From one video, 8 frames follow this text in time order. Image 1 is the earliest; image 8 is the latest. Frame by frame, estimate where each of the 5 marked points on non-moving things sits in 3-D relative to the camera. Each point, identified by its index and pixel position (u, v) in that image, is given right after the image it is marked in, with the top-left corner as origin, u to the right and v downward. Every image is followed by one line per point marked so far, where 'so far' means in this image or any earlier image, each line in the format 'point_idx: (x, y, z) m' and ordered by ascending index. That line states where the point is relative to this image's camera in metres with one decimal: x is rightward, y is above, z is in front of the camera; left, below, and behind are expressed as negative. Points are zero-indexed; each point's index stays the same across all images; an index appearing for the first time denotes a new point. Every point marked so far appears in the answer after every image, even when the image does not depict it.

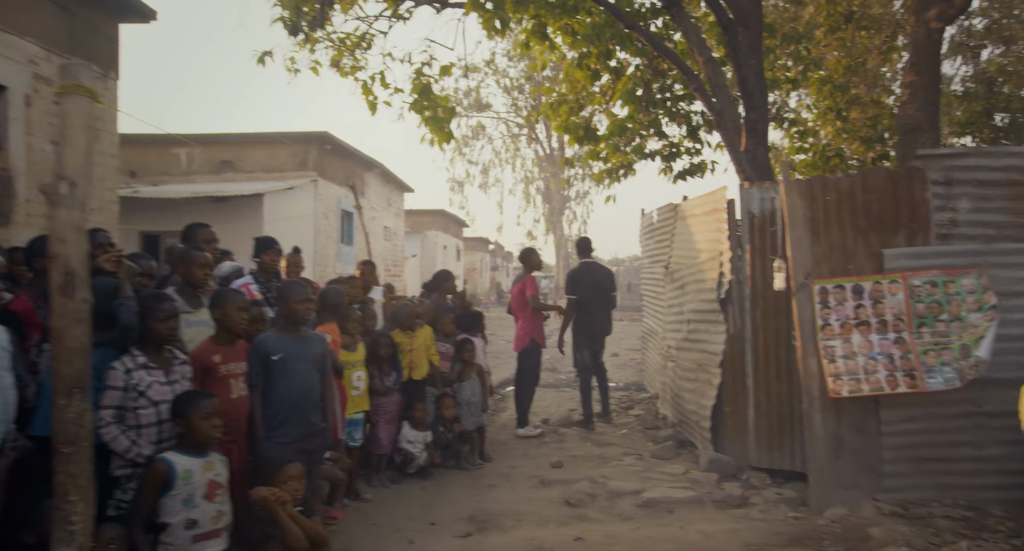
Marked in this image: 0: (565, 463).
0: (+0.5, -1.7, +6.0) m
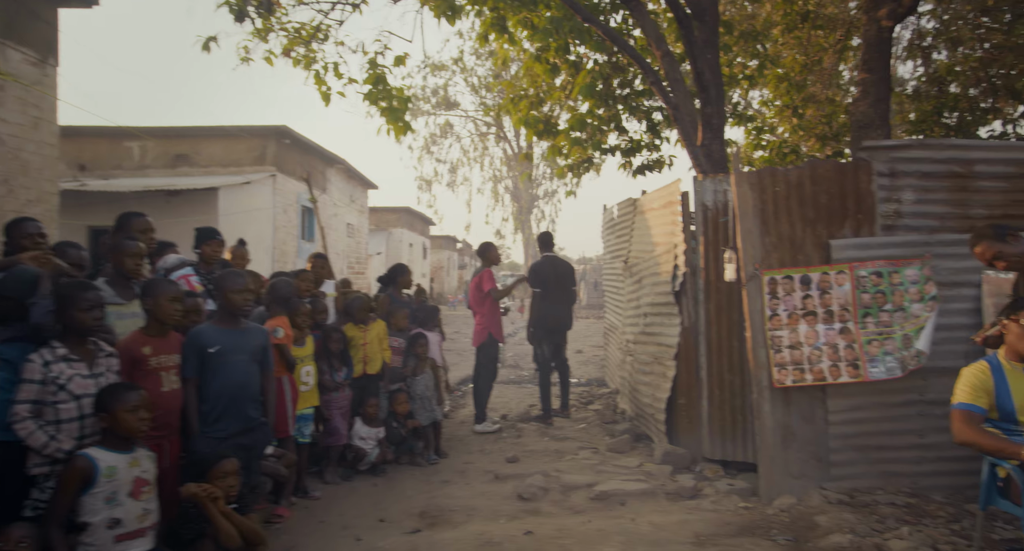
0: (+0.1, -1.7, +5.9) m
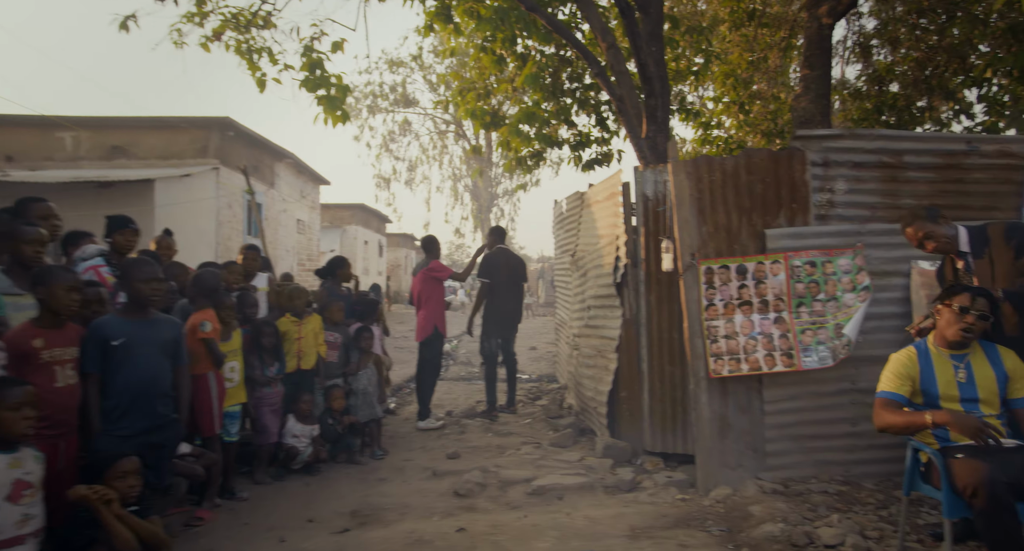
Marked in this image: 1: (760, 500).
0: (-0.5, -1.6, +5.8) m
1: (+1.6, -1.5, +4.2) m
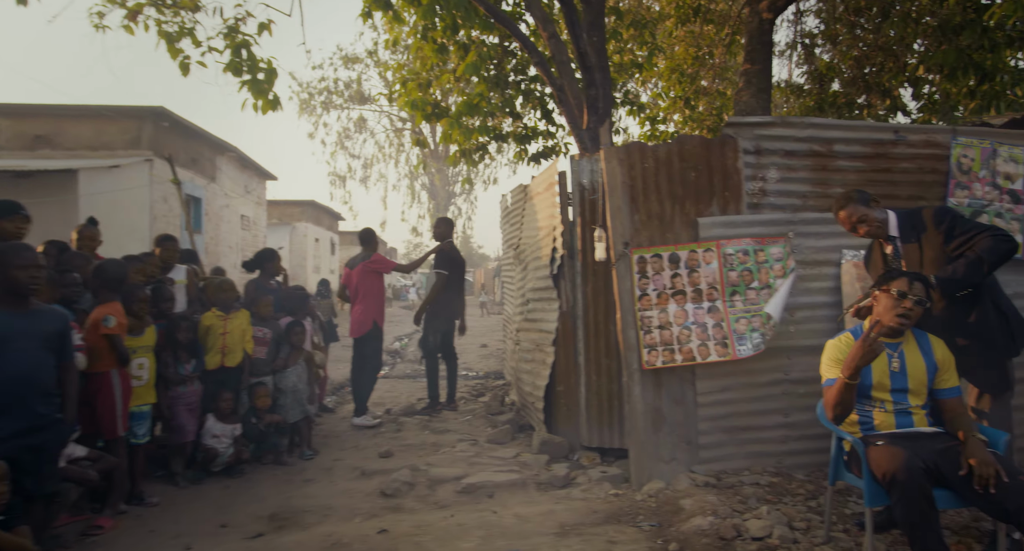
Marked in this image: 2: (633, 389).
0: (-1.0, -1.5, +5.6) m
1: (+1.2, -1.4, +4.1) m
2: (+0.8, -0.8, +4.3) m
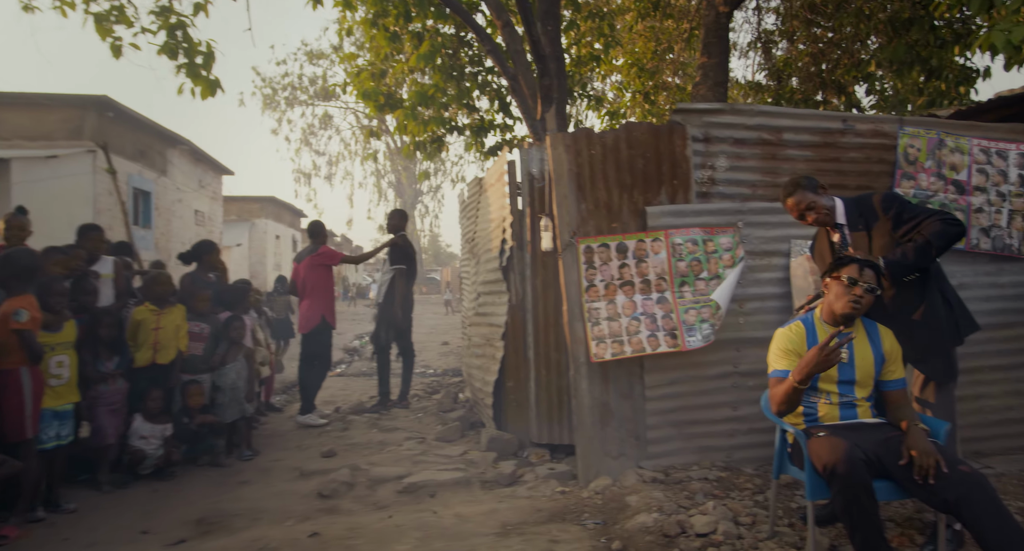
0: (-1.5, -1.5, +5.4) m
1: (+0.8, -1.3, +4.0) m
2: (+0.4, -0.7, +4.2) m
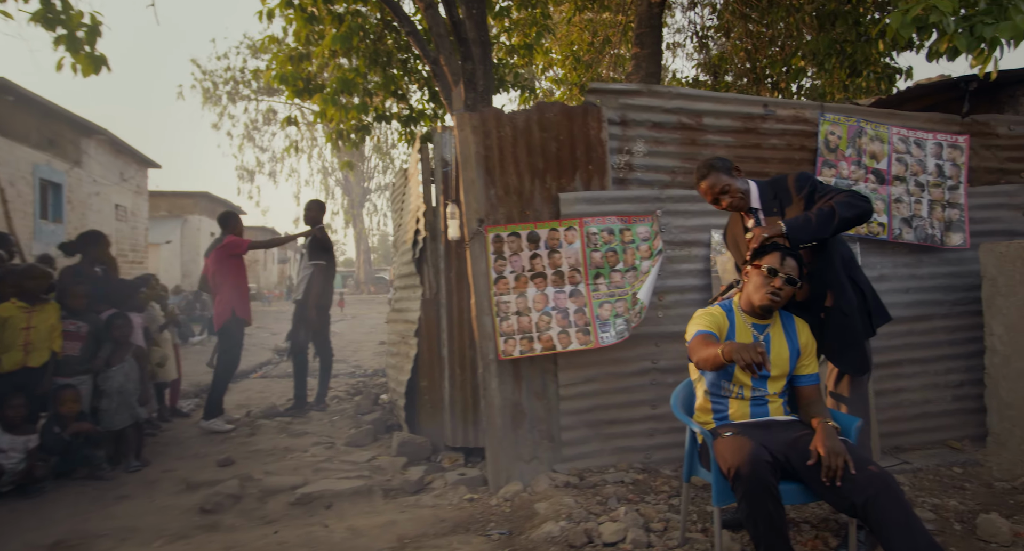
0: (-2.1, -1.4, +4.9) m
1: (+0.2, -1.3, +3.7) m
2: (-0.1, -0.6, +3.9) m
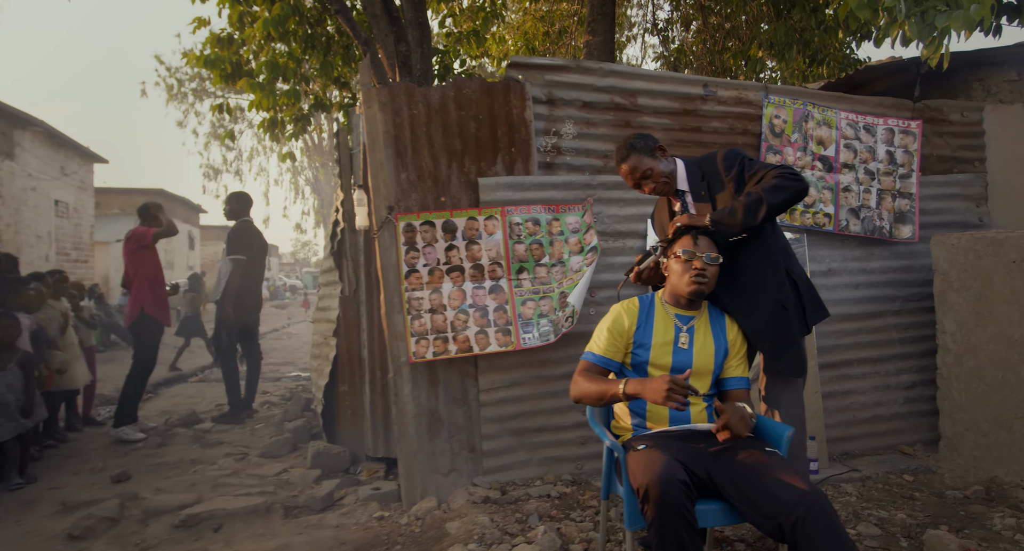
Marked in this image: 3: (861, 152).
0: (-2.6, -1.4, +4.5) m
1: (-0.2, -1.2, +3.3) m
2: (-0.6, -0.6, +3.5) m
3: (+2.3, +0.8, +4.2) m
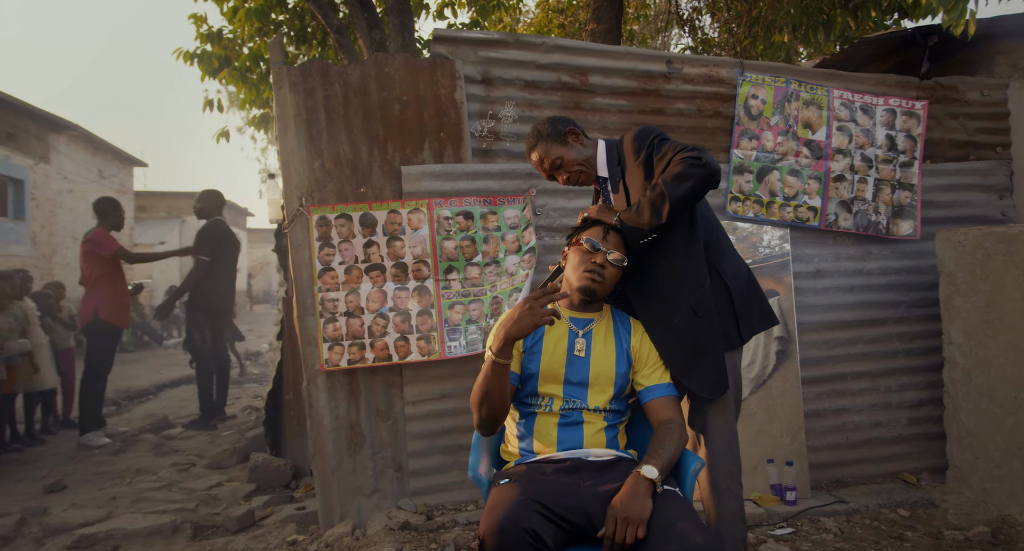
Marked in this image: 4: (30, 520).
0: (-2.9, -1.4, +4.3) m
1: (-0.6, -1.2, +3.0) m
2: (-1.0, -0.6, +3.2) m
3: (+2.0, +0.8, +3.7) m
4: (-2.5, -1.3, +3.5) m
